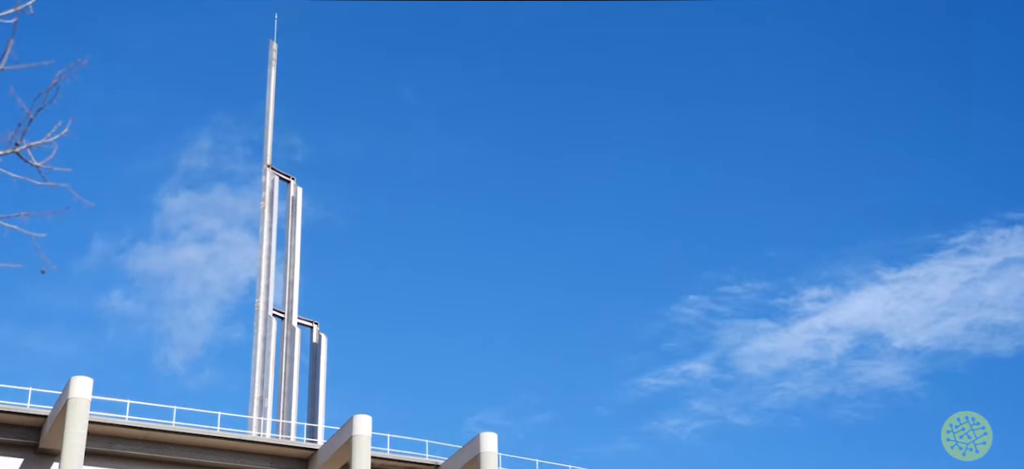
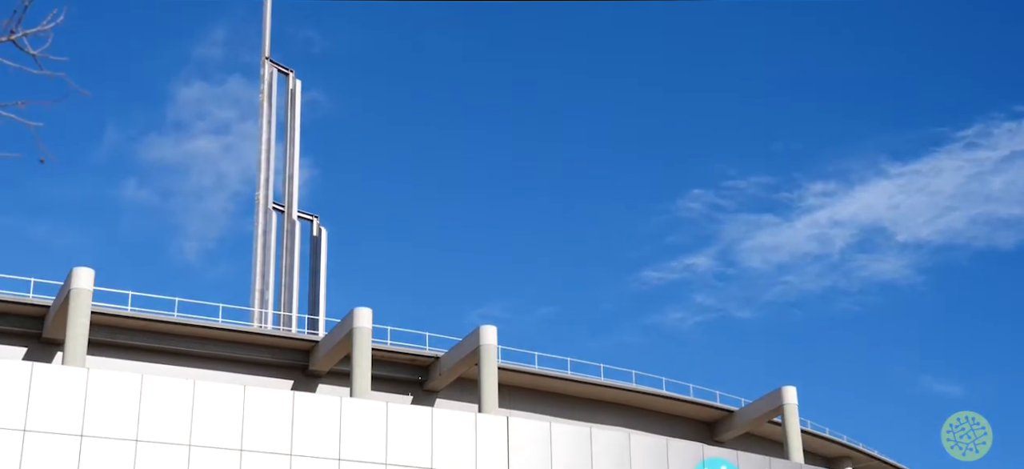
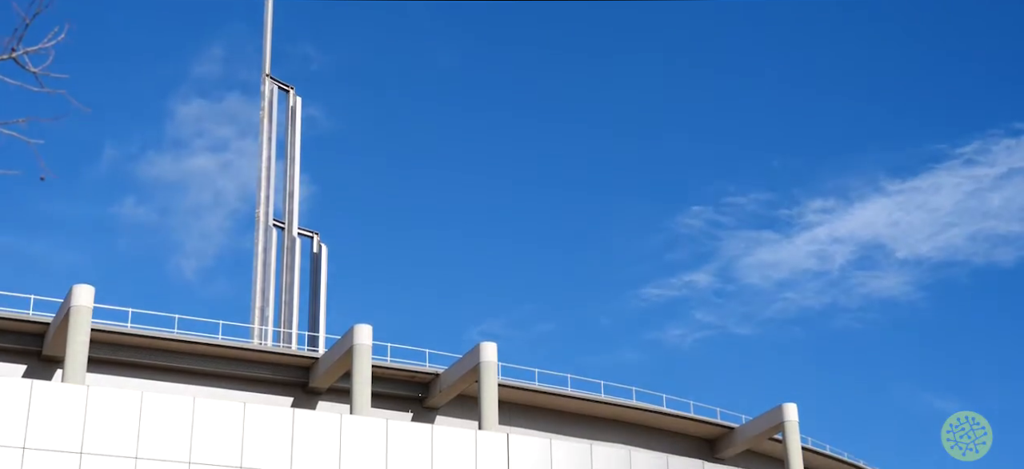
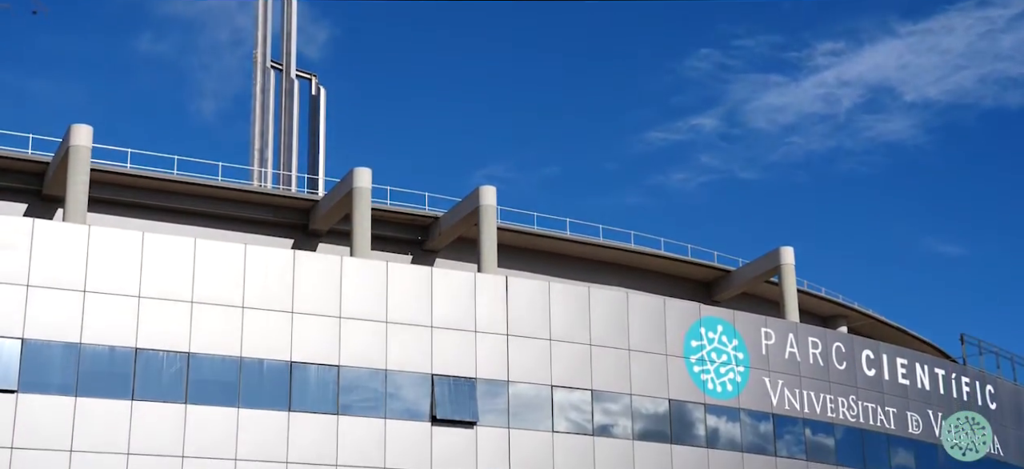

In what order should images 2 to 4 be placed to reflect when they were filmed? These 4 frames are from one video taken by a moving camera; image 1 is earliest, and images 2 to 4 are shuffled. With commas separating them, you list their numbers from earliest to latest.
3, 2, 4
